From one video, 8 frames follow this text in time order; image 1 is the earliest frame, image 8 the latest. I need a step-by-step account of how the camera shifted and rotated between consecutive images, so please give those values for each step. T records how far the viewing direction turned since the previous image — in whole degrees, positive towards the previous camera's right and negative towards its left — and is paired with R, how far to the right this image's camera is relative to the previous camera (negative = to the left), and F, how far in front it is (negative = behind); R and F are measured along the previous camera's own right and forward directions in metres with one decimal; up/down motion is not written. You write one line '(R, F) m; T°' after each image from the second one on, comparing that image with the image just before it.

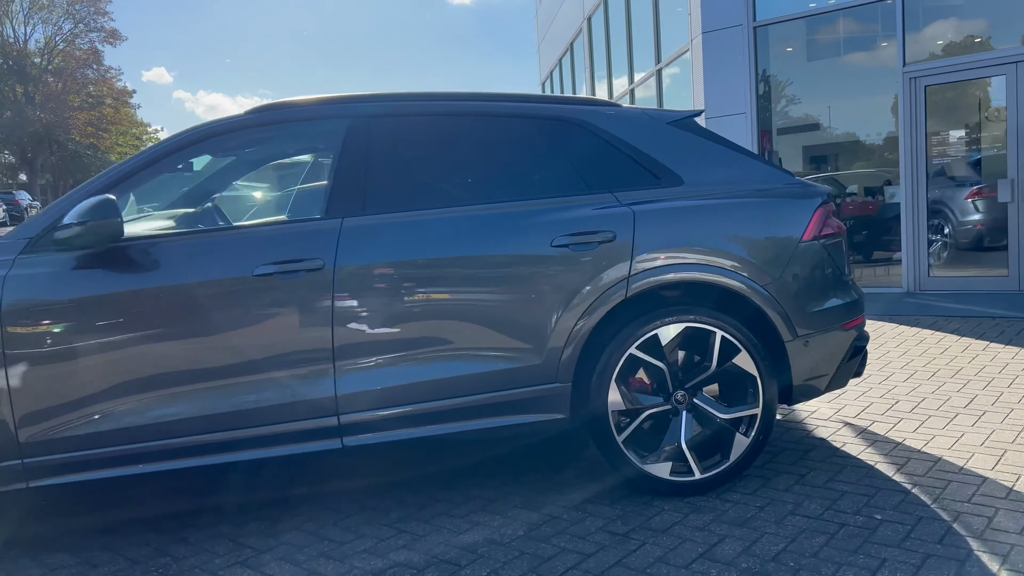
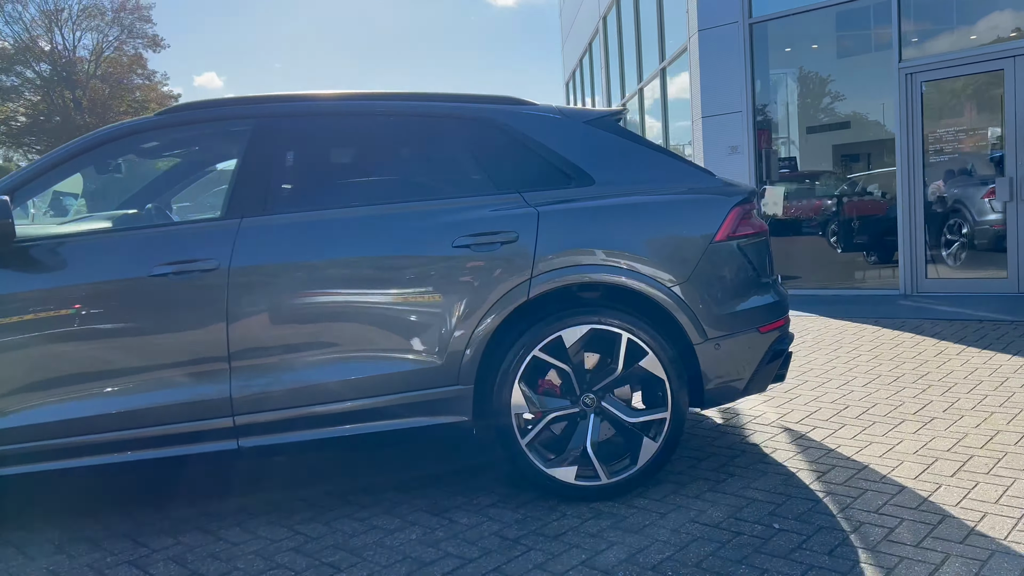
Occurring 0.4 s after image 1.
(+0.6, +0.1) m; -3°
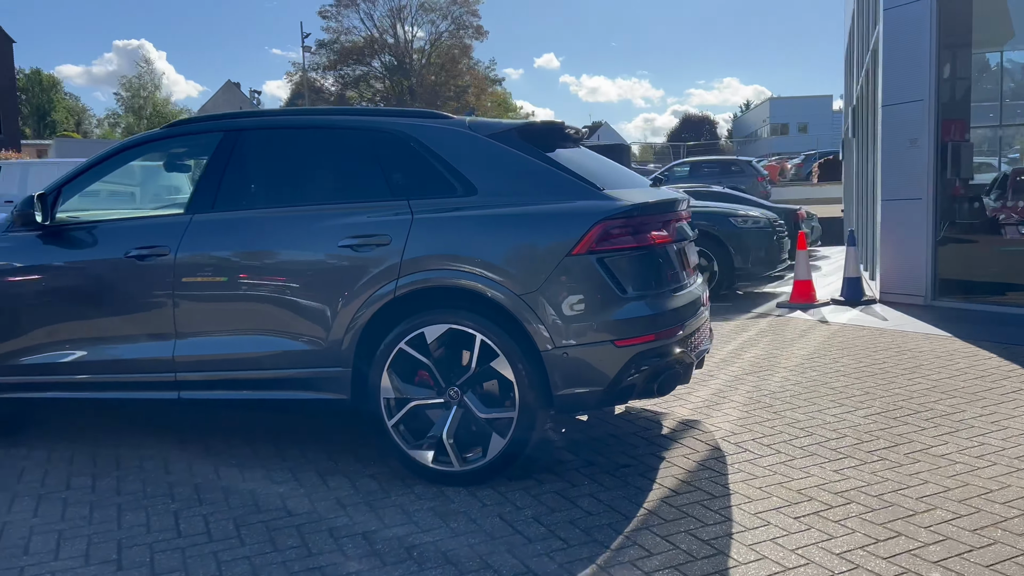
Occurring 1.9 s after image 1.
(+1.9, +0.1) m; -22°
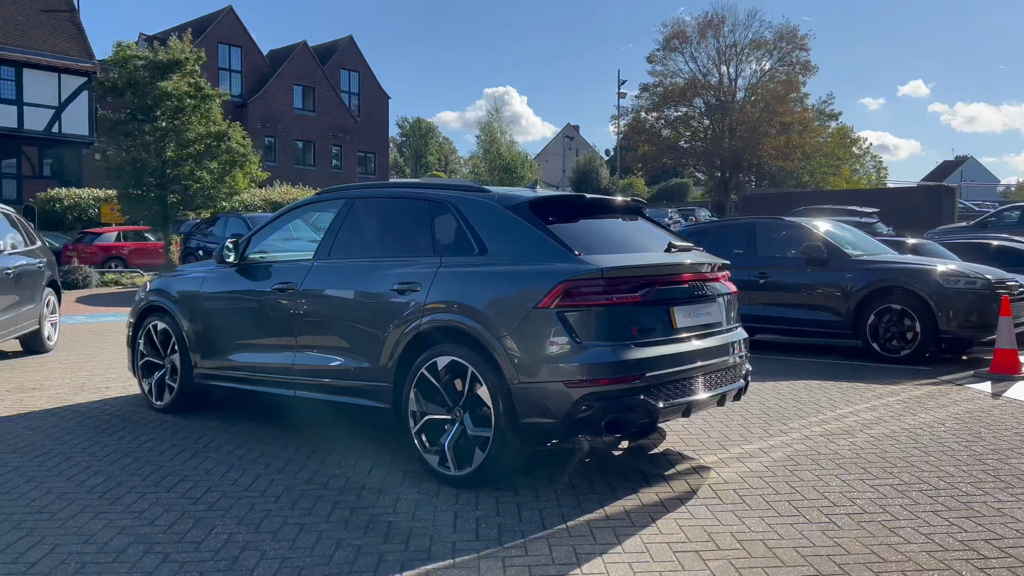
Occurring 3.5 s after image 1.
(+1.8, -0.5) m; -23°
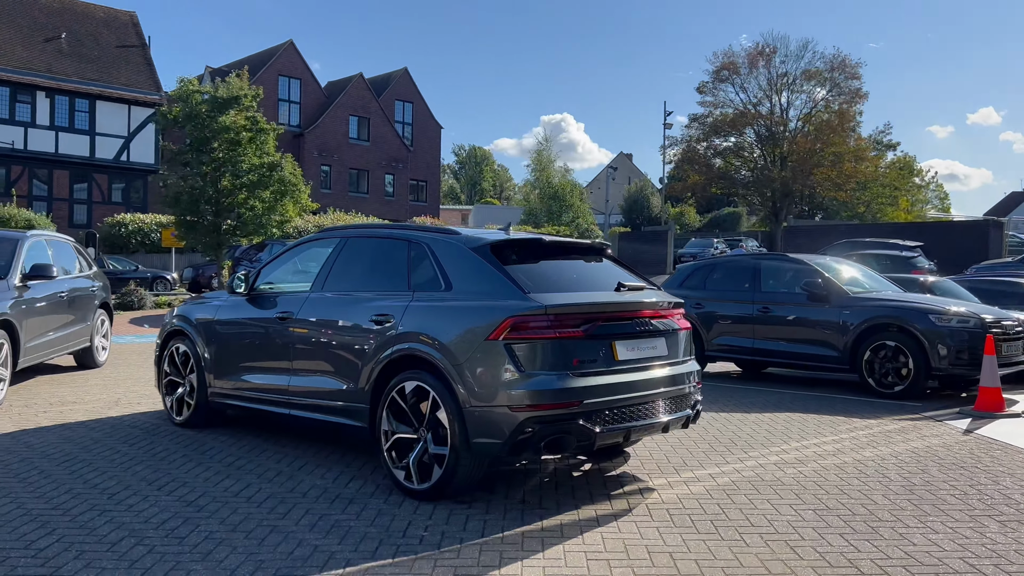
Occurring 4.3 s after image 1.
(+0.6, -0.5) m; -4°
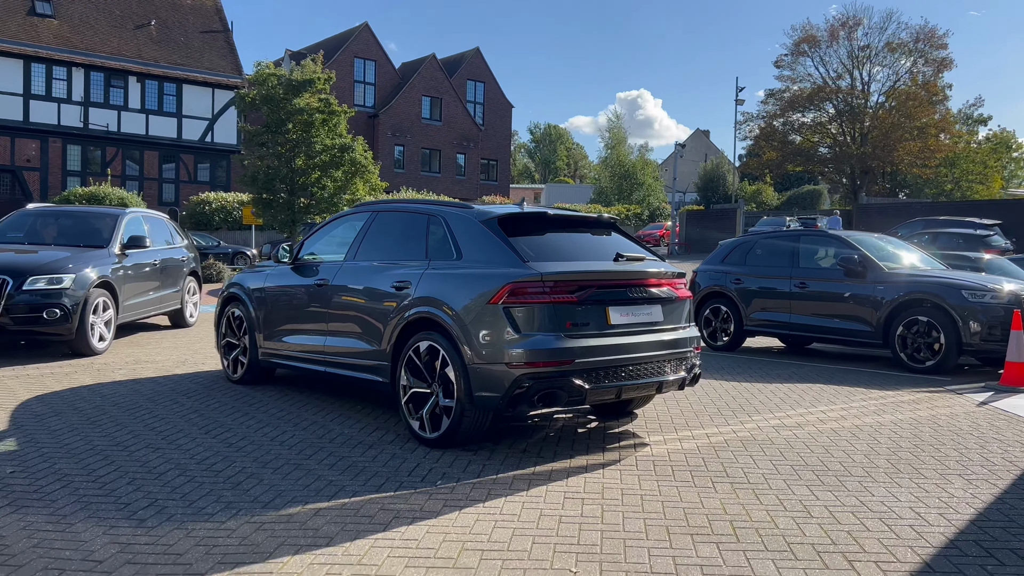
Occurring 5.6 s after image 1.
(+0.5, -0.5) m; -5°
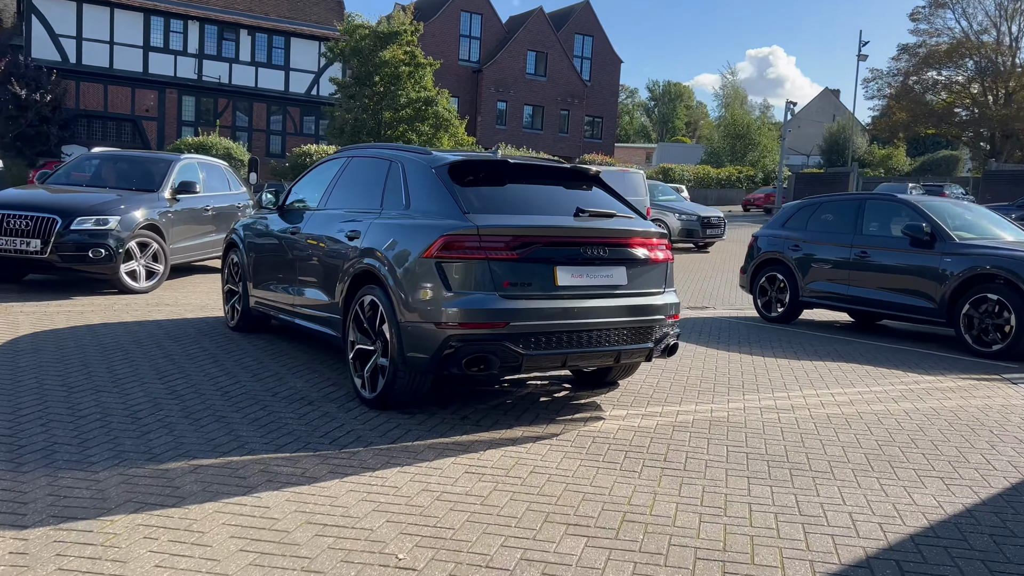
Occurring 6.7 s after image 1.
(+1.1, +0.5) m; -8°
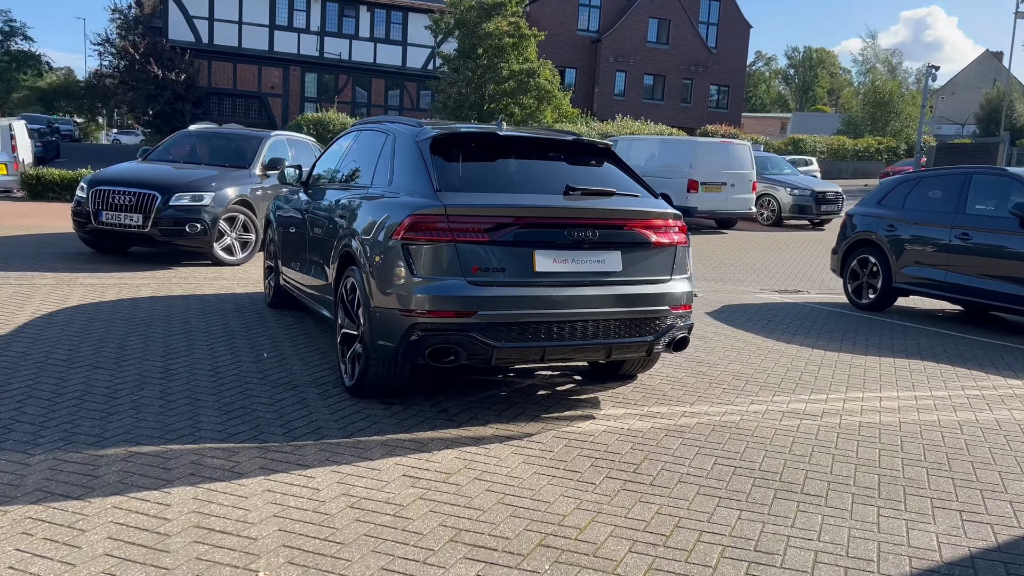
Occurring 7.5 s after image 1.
(+0.9, +0.5) m; -9°
